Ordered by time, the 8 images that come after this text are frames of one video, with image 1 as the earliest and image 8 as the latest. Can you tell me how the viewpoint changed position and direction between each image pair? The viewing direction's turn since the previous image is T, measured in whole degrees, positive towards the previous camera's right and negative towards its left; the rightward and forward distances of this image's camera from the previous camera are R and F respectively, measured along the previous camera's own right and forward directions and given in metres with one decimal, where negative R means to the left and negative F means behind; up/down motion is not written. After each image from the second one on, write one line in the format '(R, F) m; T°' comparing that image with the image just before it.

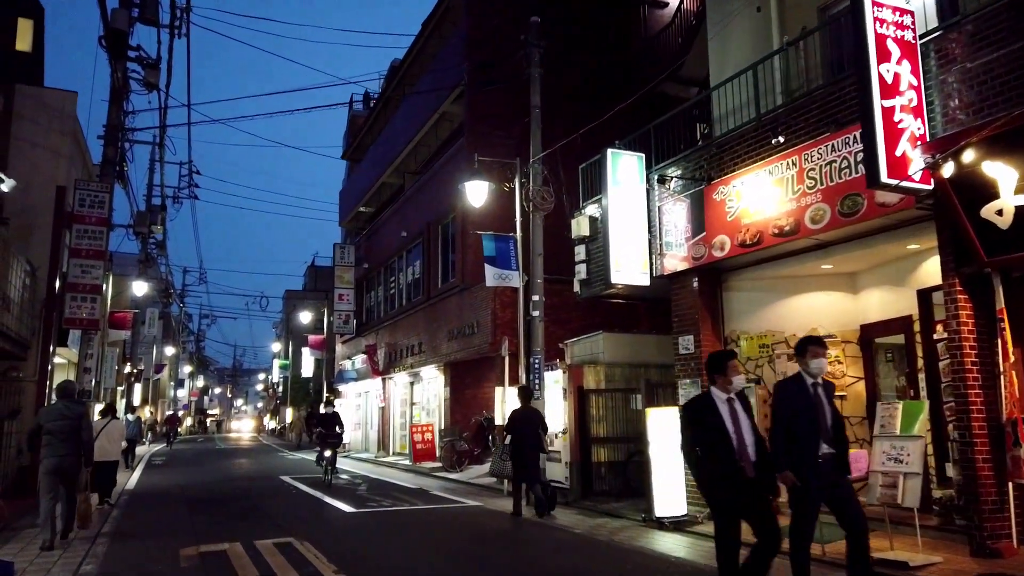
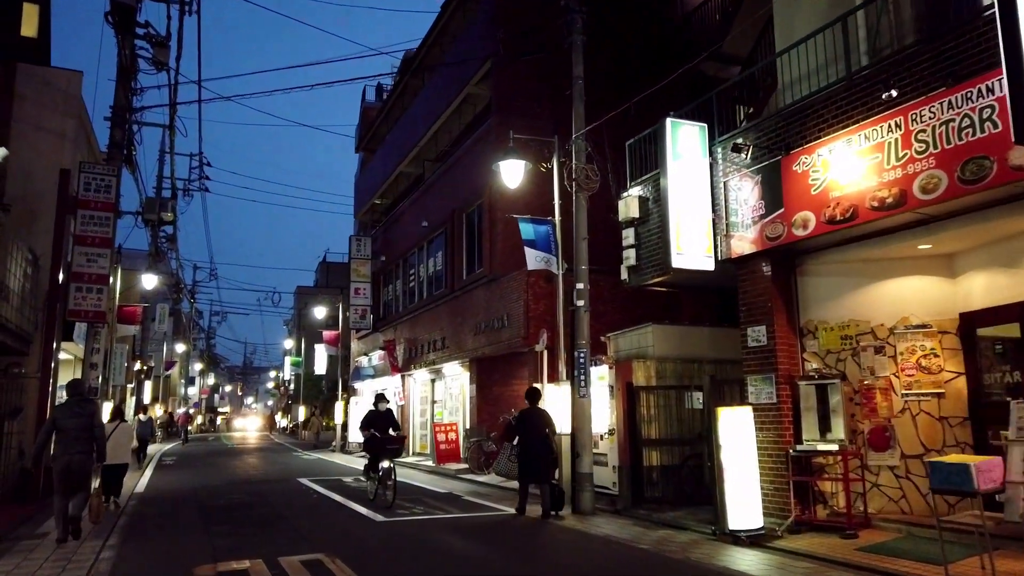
(-0.6, +1.1) m; -1°
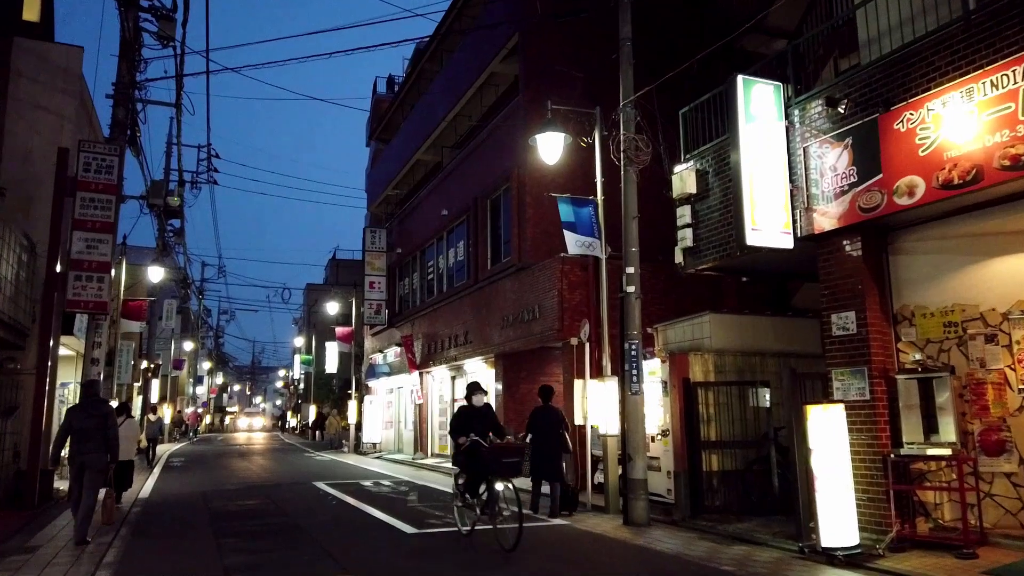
(-0.5, +1.2) m; -1°
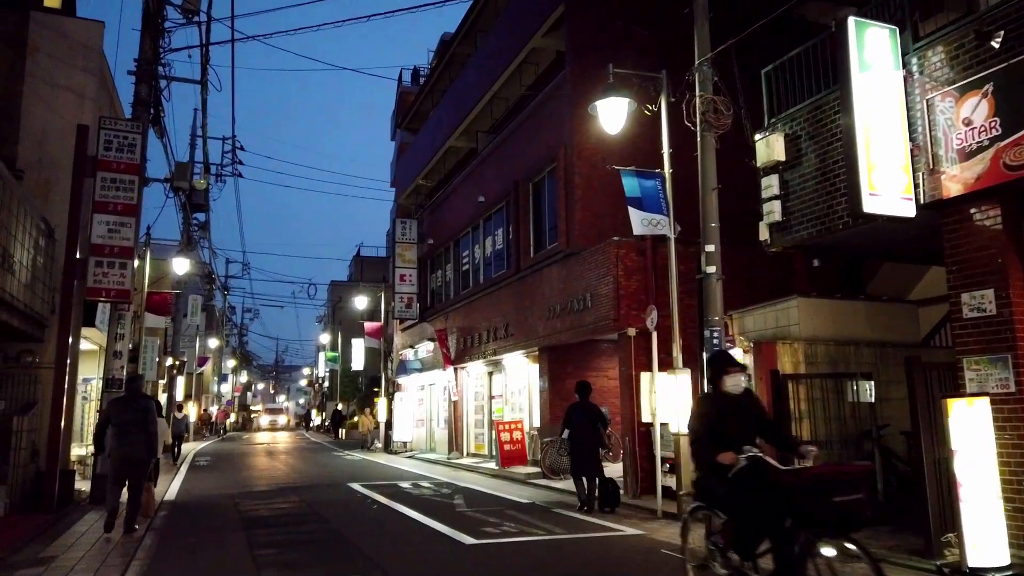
(-0.6, +1.1) m; -2°
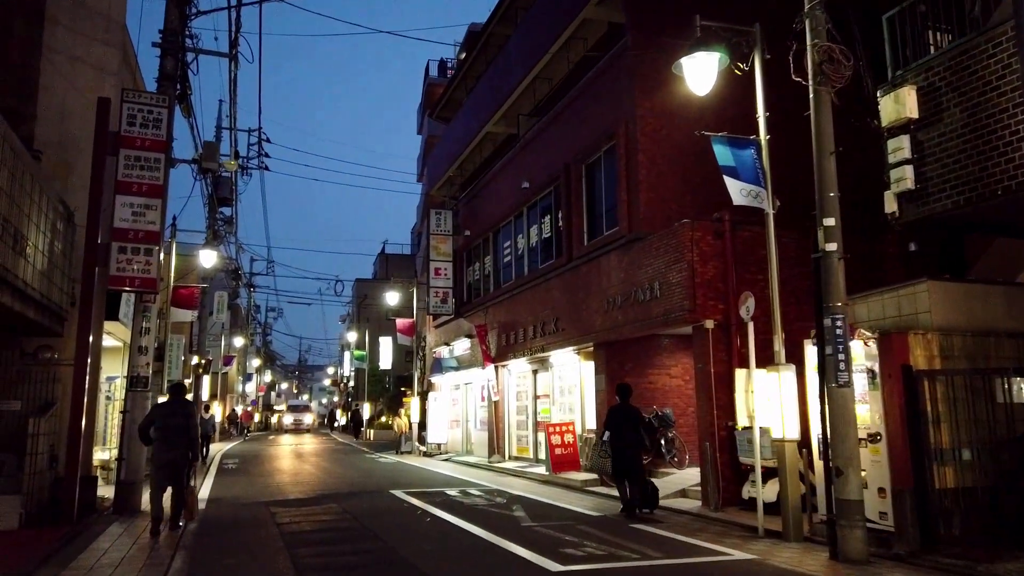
(-0.7, +1.3) m; -2°
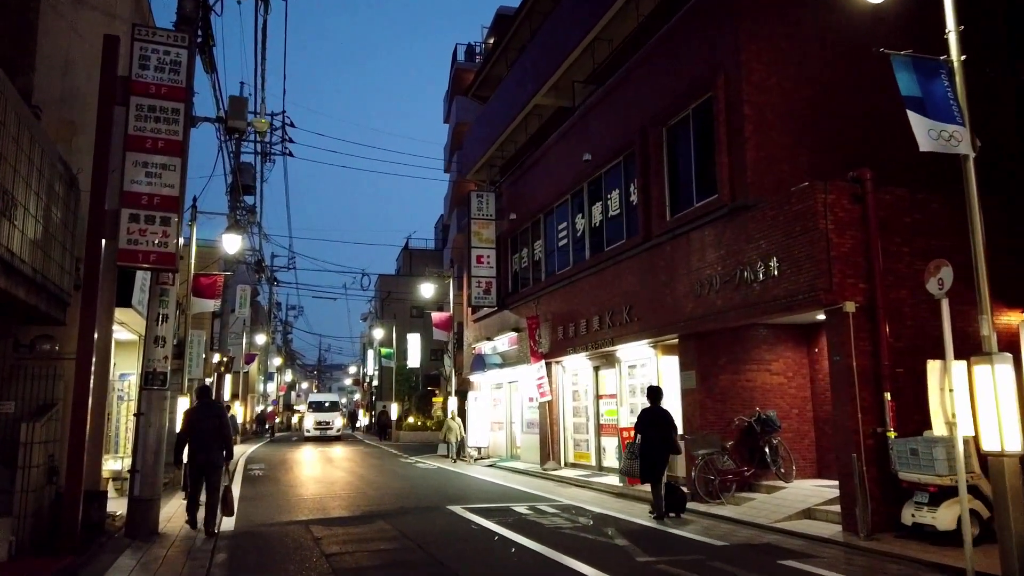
(-1.0, +2.1) m; -1°
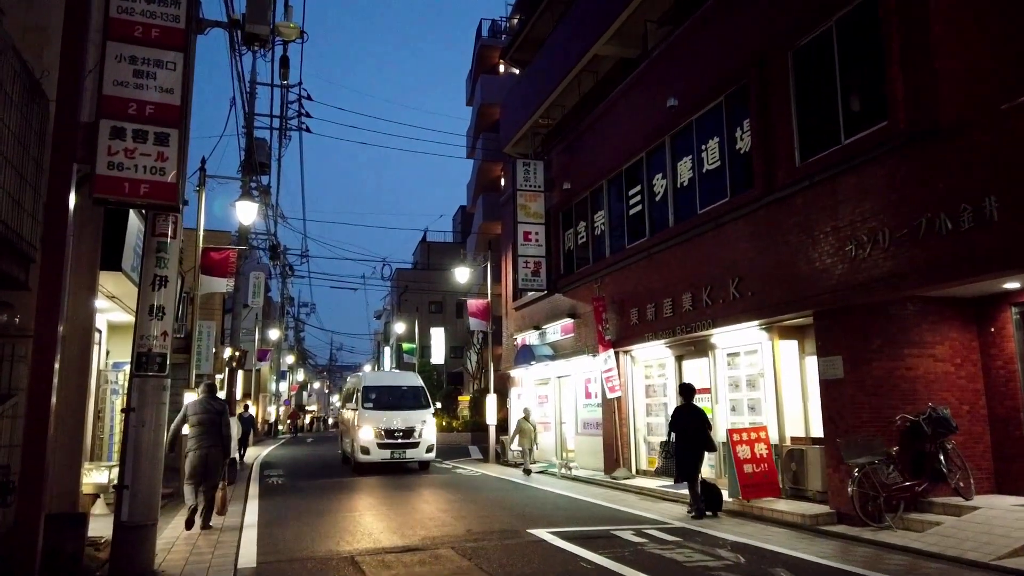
(-1.2, +2.7) m; -1°
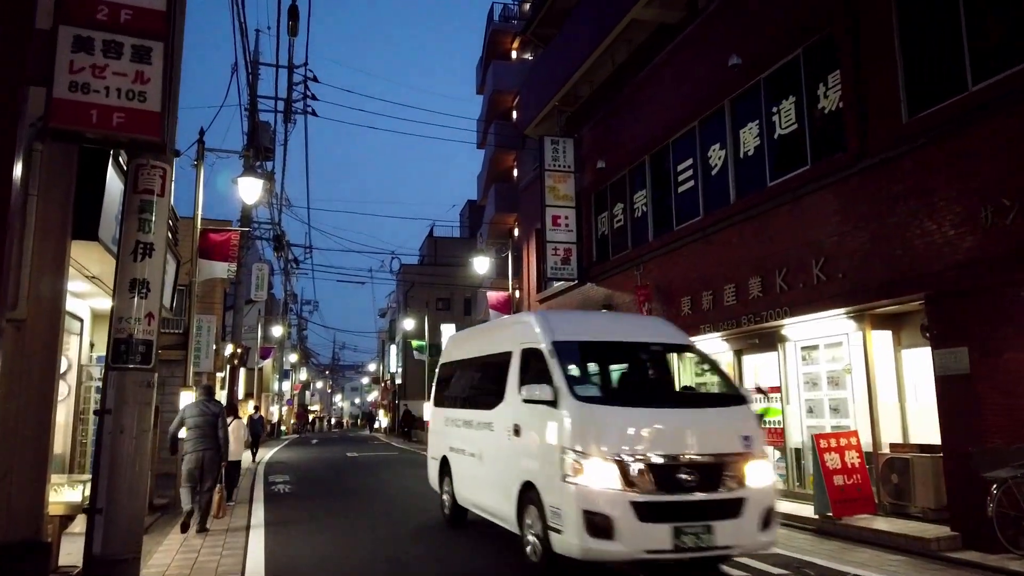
(-0.6, +1.6) m; 0°
